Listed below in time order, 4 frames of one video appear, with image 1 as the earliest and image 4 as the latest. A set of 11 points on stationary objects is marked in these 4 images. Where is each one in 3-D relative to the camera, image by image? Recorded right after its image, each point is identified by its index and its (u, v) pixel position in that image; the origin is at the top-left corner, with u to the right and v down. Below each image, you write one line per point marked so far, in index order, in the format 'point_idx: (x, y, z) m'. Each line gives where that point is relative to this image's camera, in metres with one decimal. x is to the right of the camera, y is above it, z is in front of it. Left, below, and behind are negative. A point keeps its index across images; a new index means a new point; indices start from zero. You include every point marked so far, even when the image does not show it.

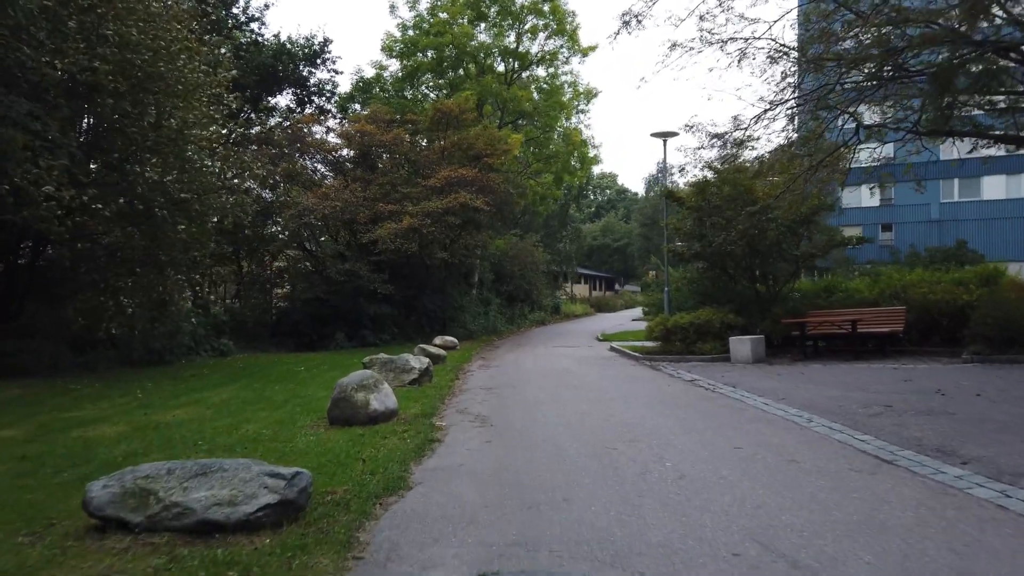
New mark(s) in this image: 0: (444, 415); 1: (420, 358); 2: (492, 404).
0: (-1.0, -1.9, +10.9) m
1: (-1.9, -1.4, +14.3) m
2: (-0.3, -1.9, +11.8) m
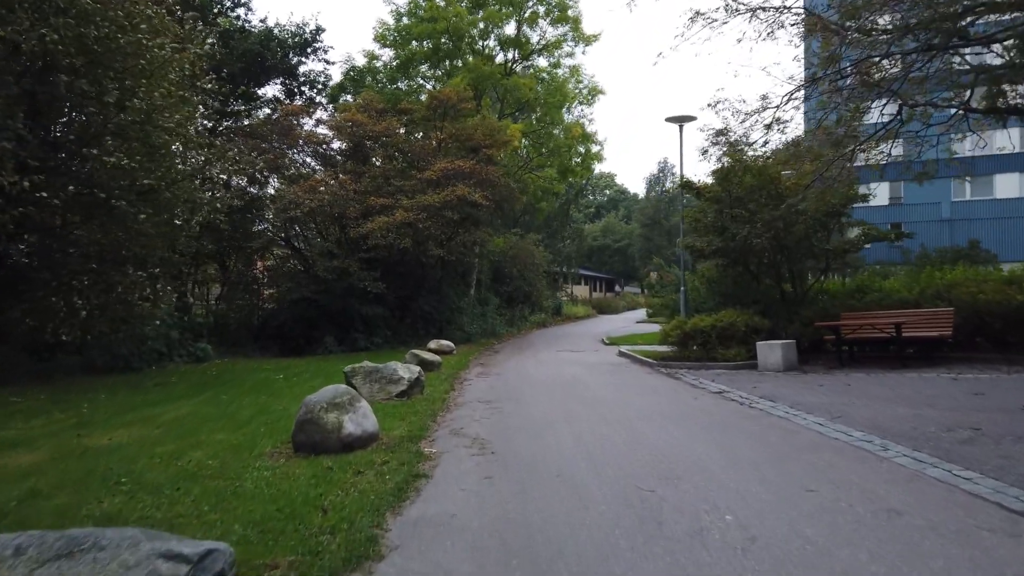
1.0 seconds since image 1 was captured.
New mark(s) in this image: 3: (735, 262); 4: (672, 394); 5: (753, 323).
0: (-1.0, -1.9, +9.1) m
1: (-1.8, -1.4, +12.5) m
2: (-0.3, -1.9, +10.0) m
3: (+5.6, +0.6, +17.9) m
4: (+2.8, -1.8, +12.3) m
5: (+5.6, -0.8, +16.4) m
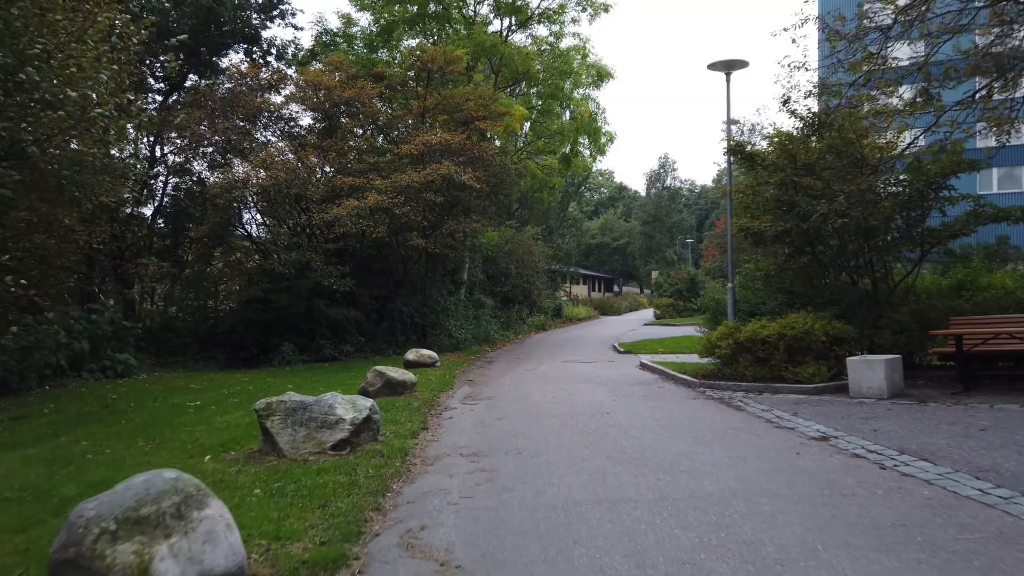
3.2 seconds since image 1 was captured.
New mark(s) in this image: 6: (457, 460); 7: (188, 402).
0: (-1.0, -1.8, +4.9) m
1: (-1.8, -1.3, +8.3) m
2: (-0.3, -1.8, +5.8) m
3: (+5.6, +0.7, +13.7) m
4: (+2.8, -1.8, +8.1) m
5: (+5.5, -0.7, +12.2) m
6: (-0.6, -1.9, +7.7) m
7: (-5.7, -2.0, +12.5) m
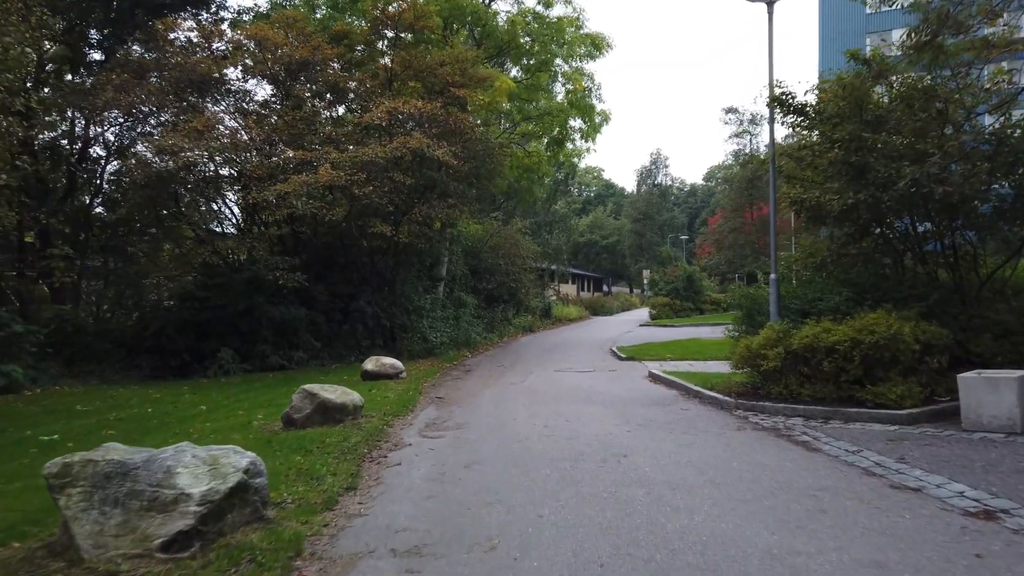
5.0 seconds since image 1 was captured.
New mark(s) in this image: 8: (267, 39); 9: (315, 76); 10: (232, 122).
0: (-1.1, -1.7, +1.6) m
1: (-2.0, -1.2, +5.0) m
2: (-0.5, -1.7, +2.5) m
3: (+5.3, +0.8, +10.6) m
4: (+2.6, -1.6, +4.9) m
5: (+5.2, -0.6, +9.0) m
6: (-0.8, -1.7, +4.4) m
7: (-6.0, -1.9, +9.2) m
8: (-6.5, +6.5, +18.9) m
9: (-5.4, +5.7, +19.3) m
10: (-7.4, +4.4, +18.7) m
